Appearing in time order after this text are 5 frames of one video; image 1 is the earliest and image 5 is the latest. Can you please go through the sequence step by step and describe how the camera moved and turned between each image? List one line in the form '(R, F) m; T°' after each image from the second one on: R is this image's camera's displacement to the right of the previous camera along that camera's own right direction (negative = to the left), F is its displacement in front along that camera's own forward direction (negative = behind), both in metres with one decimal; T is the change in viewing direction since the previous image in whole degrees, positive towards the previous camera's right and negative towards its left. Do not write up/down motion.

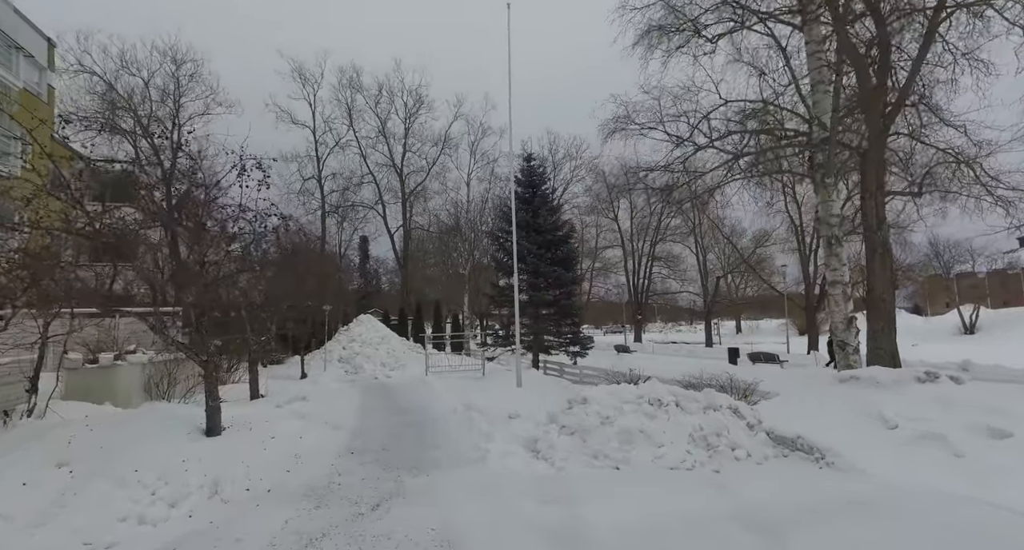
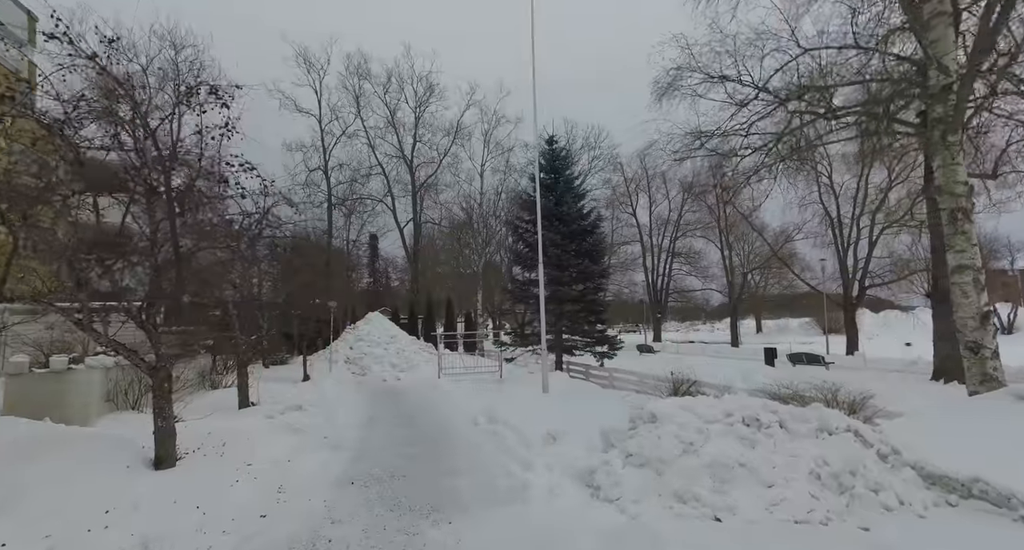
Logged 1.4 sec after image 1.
(-0.4, +1.6) m; -1°
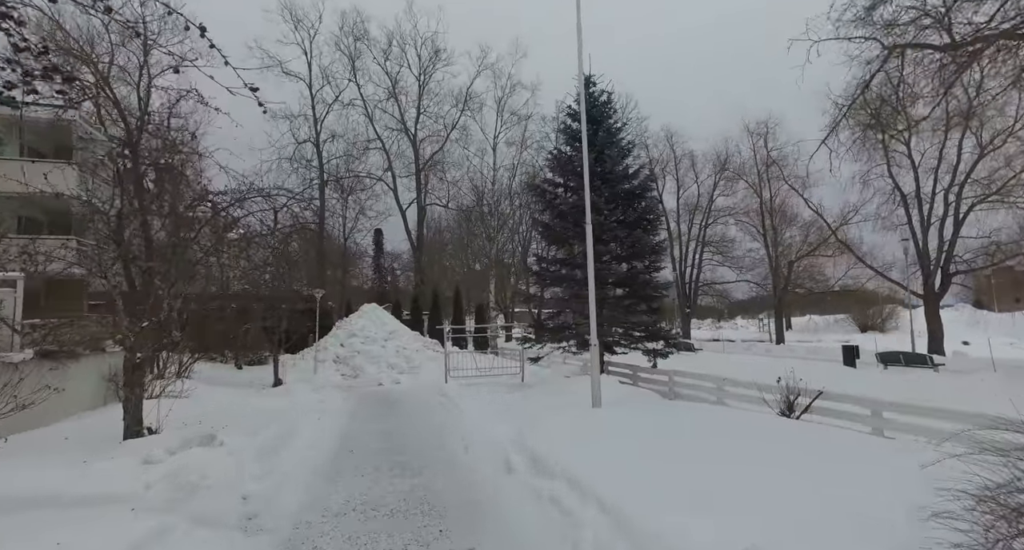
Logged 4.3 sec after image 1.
(-0.5, +3.8) m; -1°
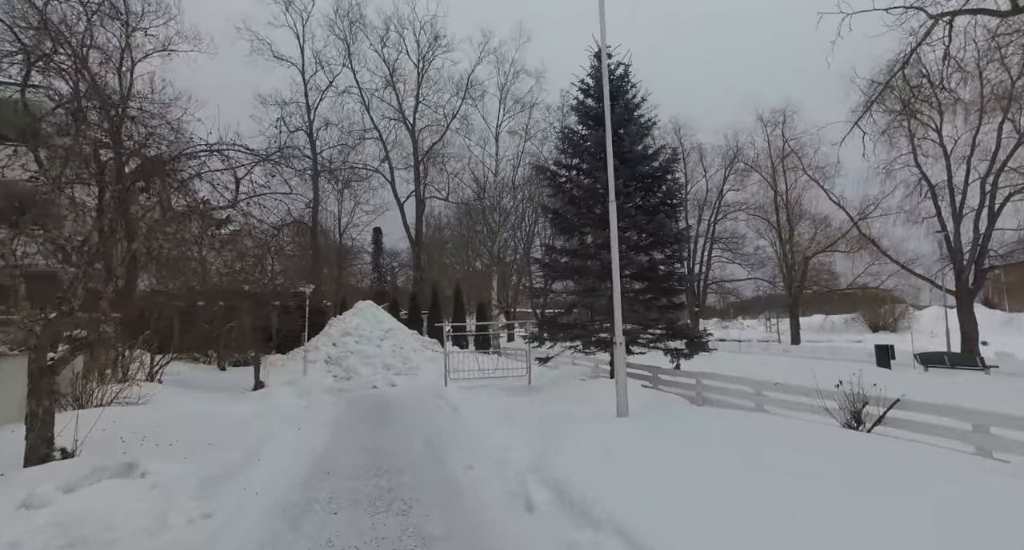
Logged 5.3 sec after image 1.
(-0.2, +1.3) m; 0°
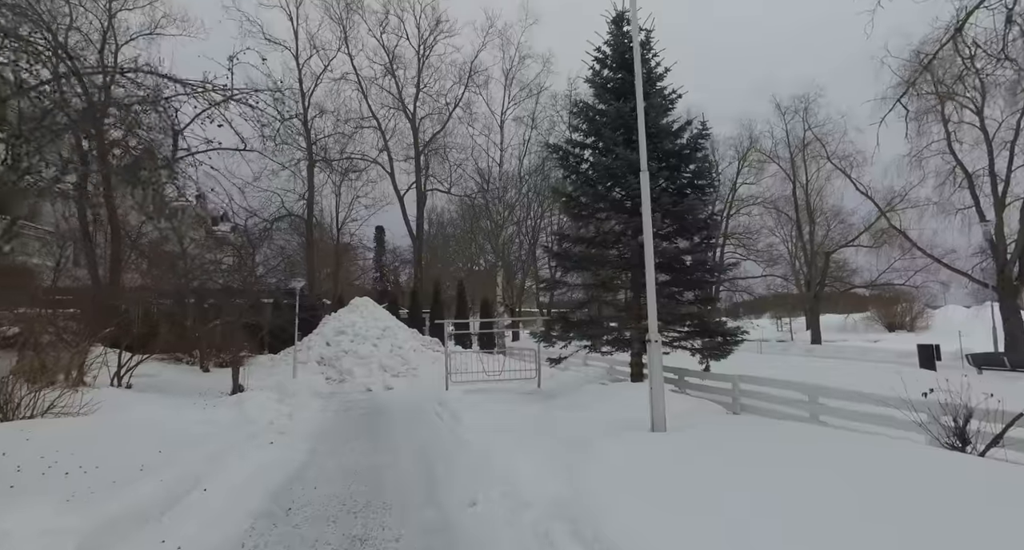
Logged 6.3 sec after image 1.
(-0.1, +1.4) m; 0°
